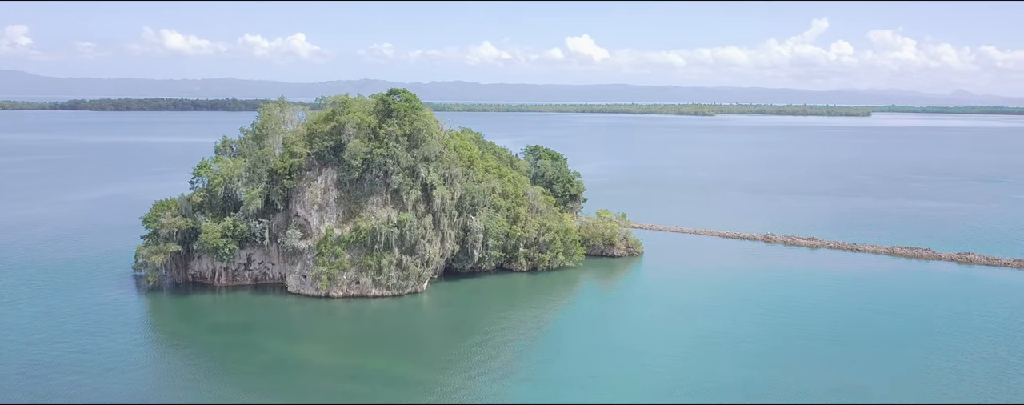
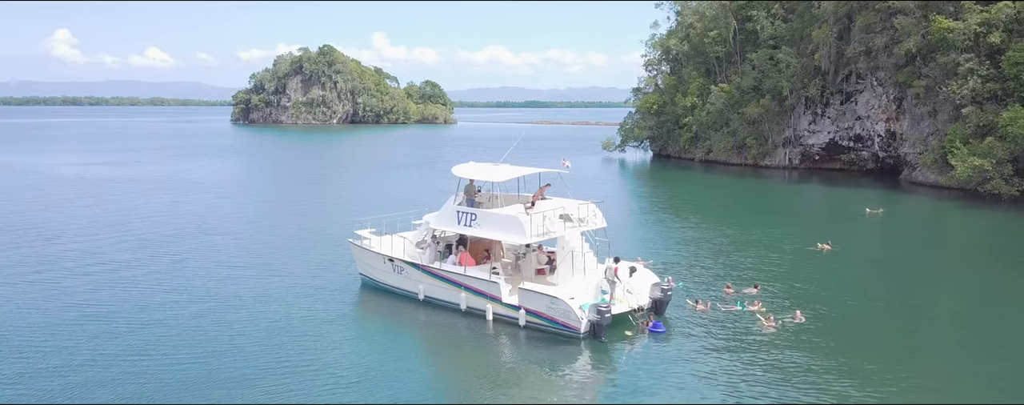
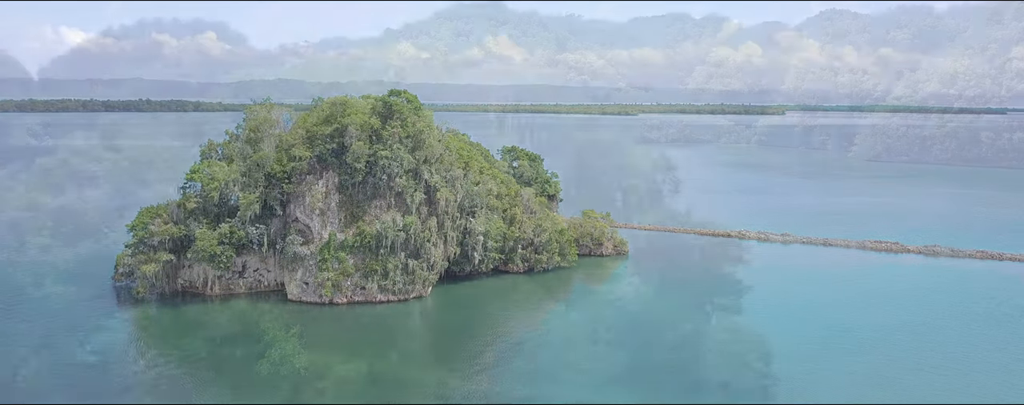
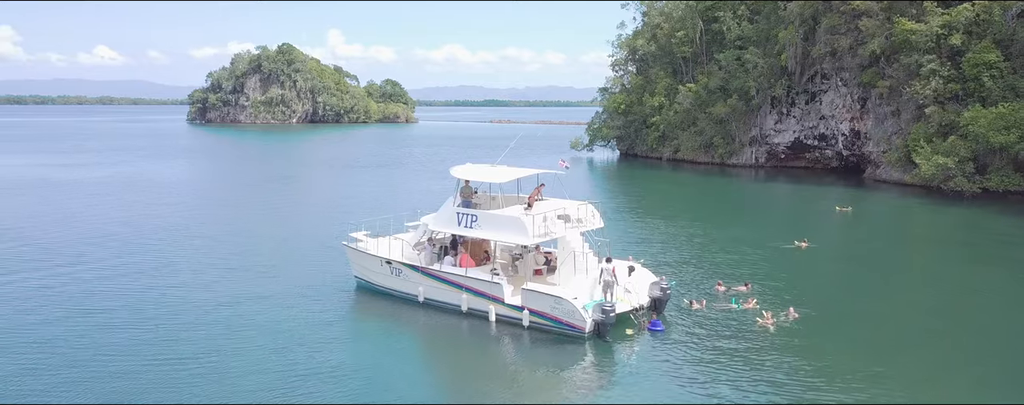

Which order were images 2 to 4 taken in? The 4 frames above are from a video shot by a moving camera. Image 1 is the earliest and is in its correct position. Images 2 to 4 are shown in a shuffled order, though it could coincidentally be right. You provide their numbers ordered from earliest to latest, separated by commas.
3, 4, 2
